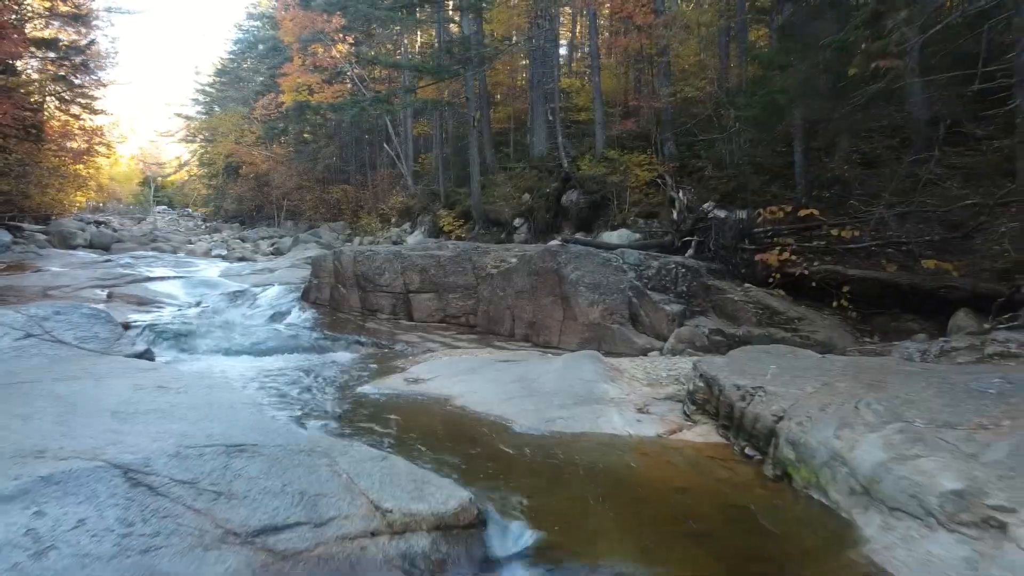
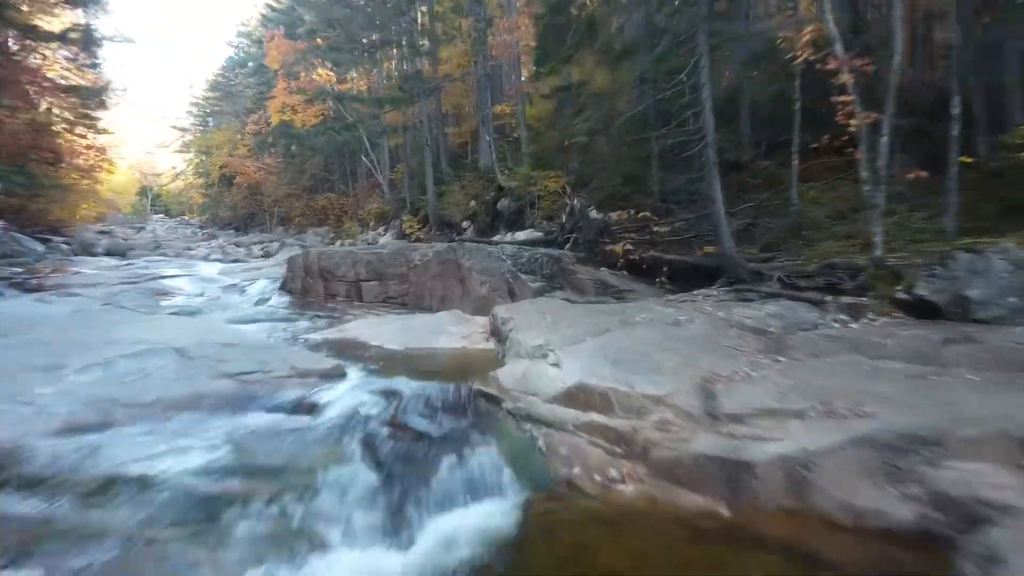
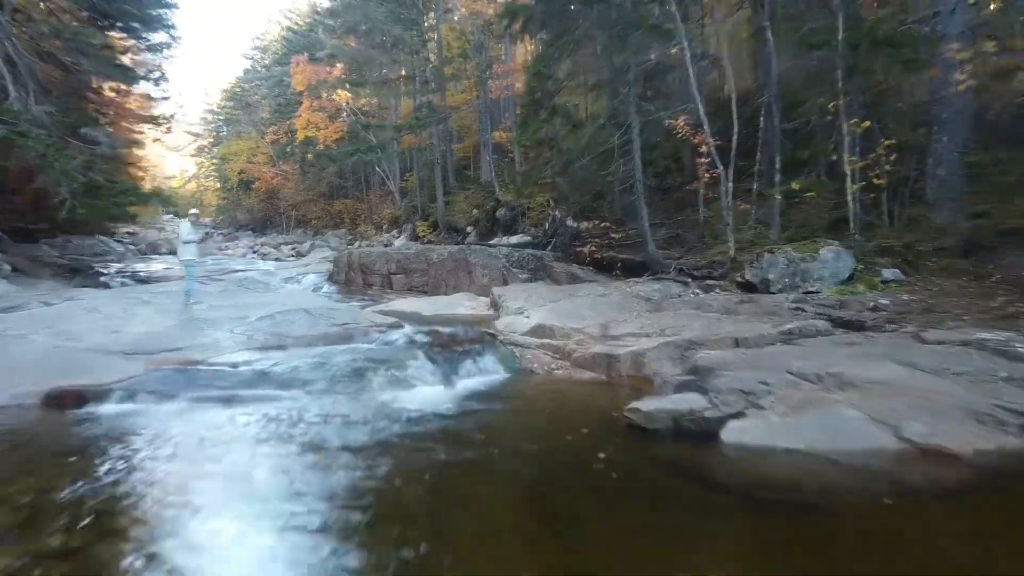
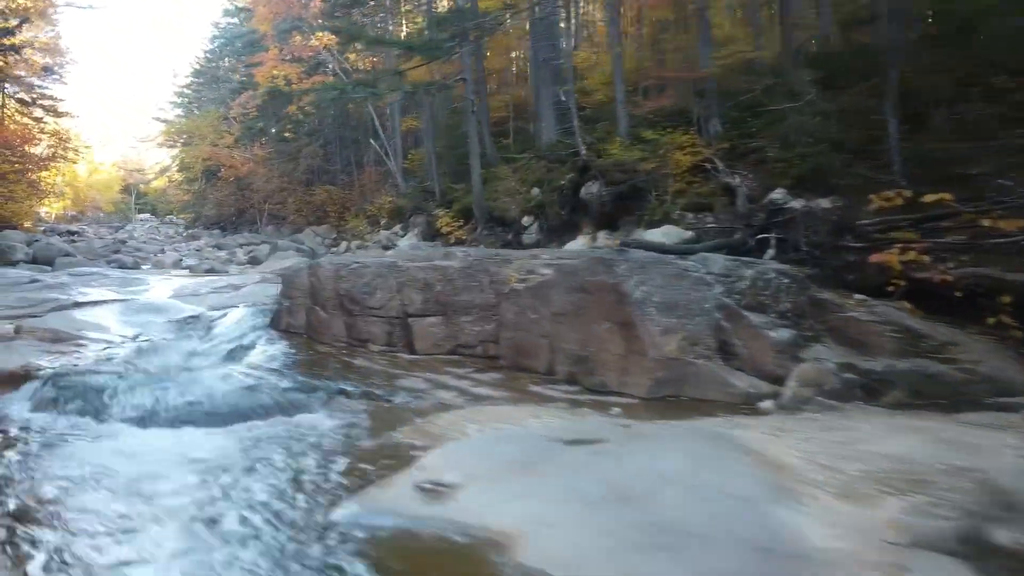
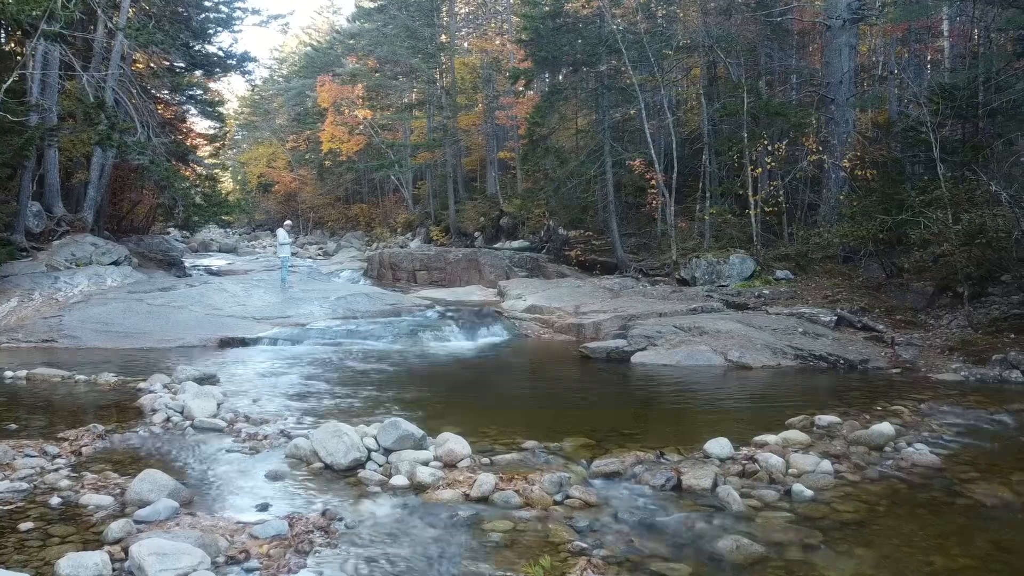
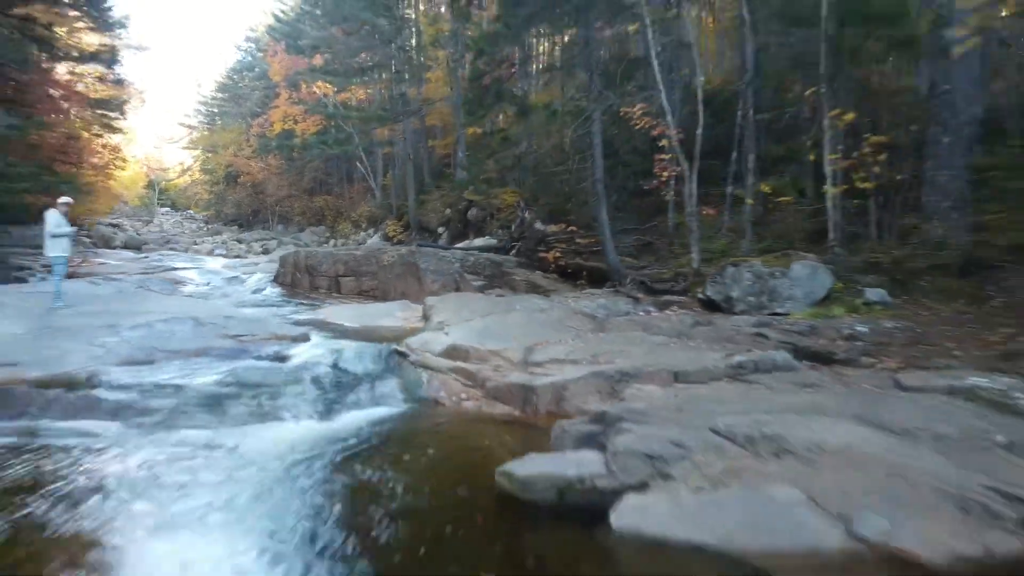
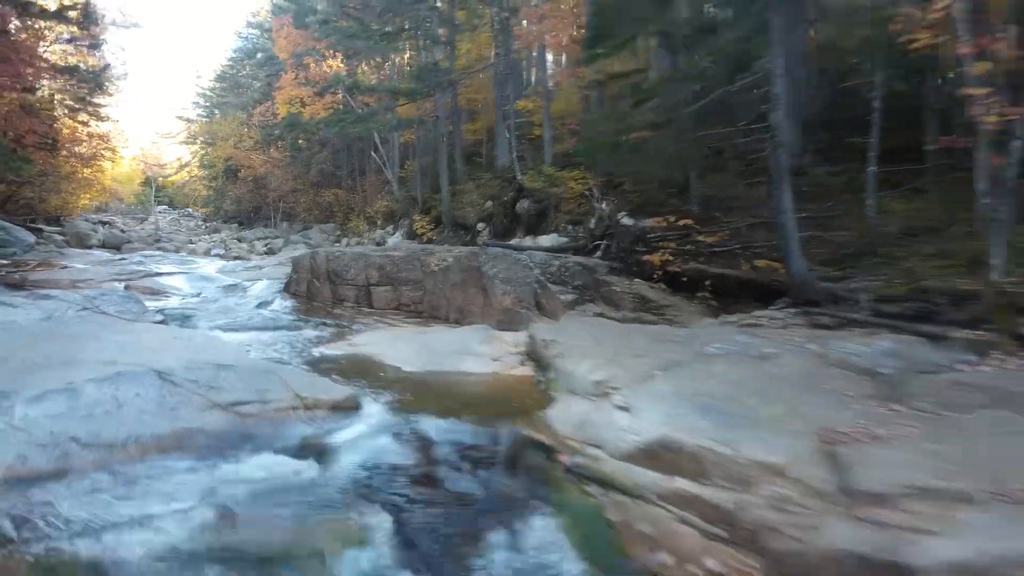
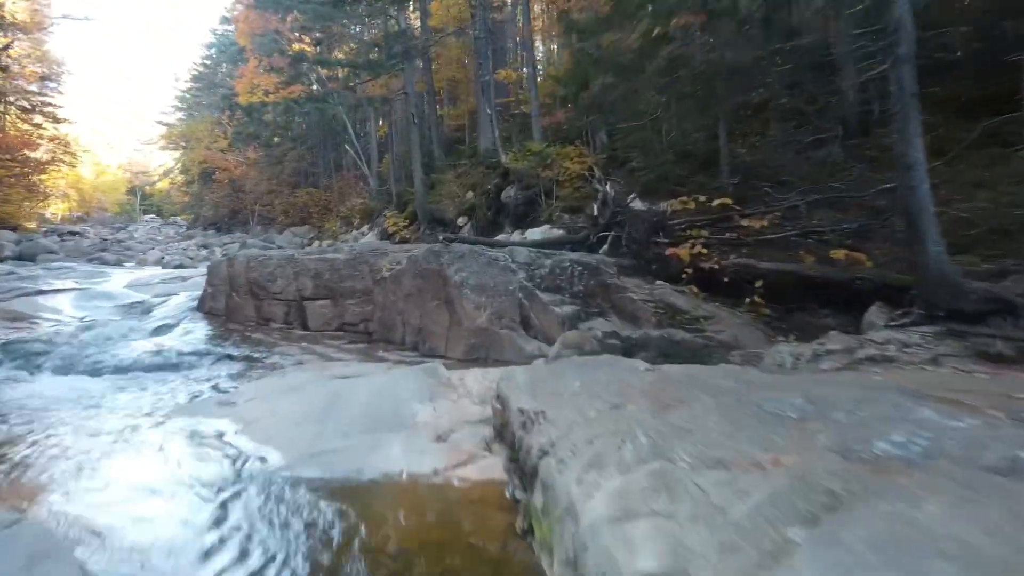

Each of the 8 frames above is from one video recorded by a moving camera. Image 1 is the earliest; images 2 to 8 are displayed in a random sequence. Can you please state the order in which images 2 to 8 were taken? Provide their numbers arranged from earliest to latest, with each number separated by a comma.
7, 6, 5, 3, 2, 8, 4
